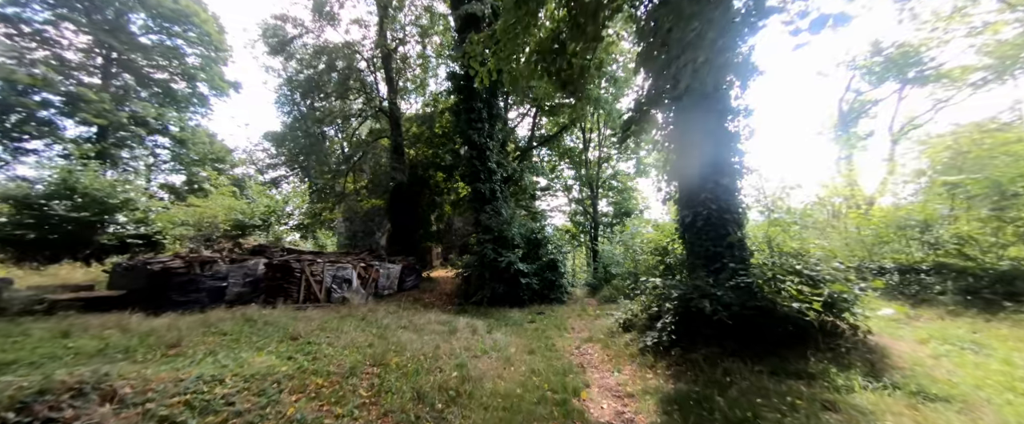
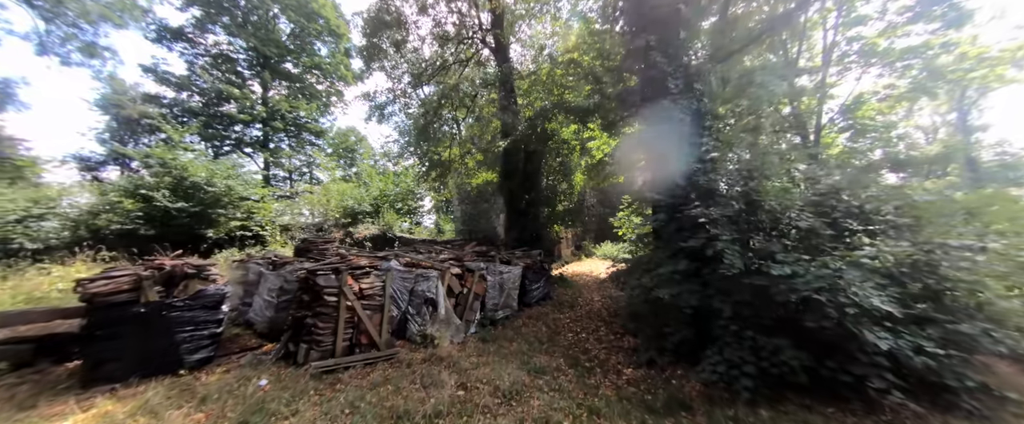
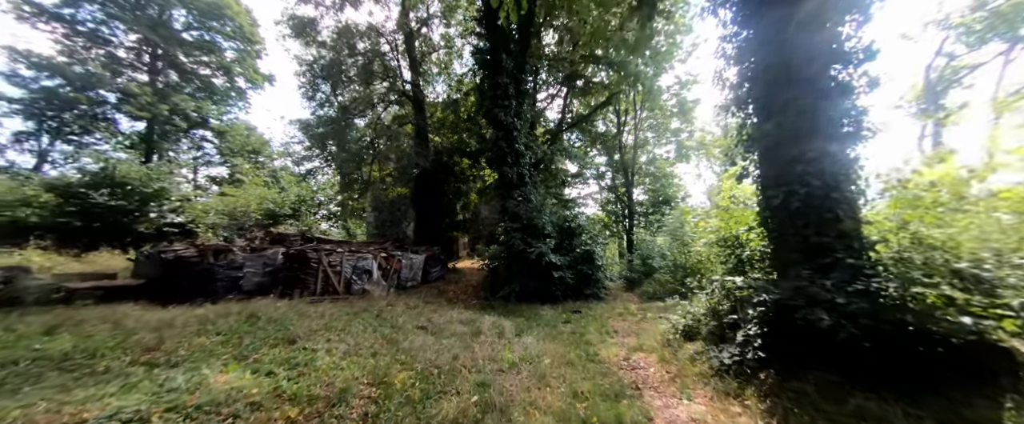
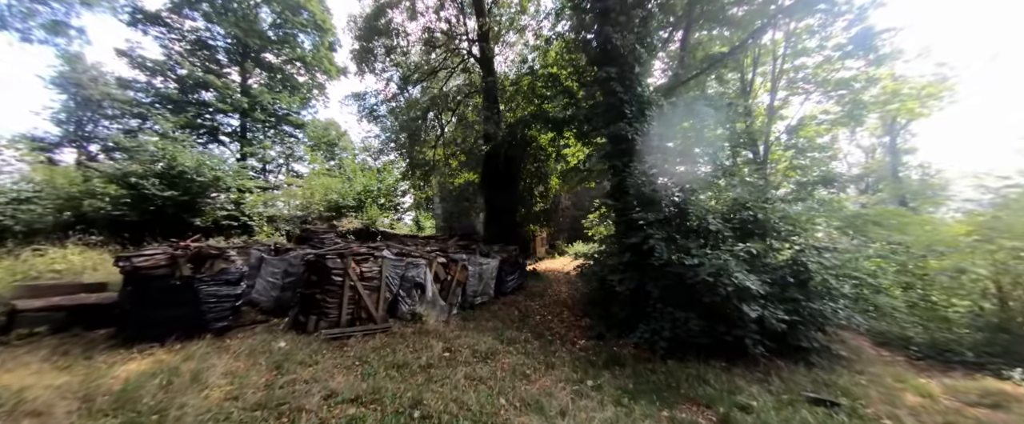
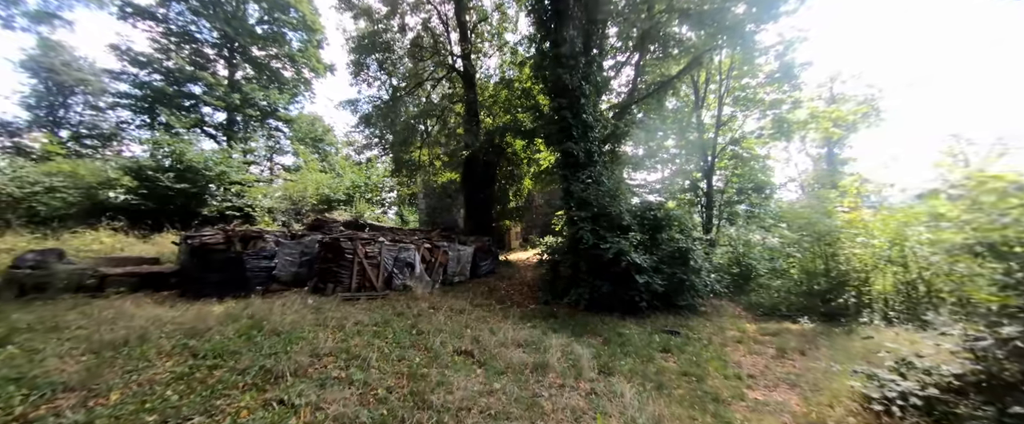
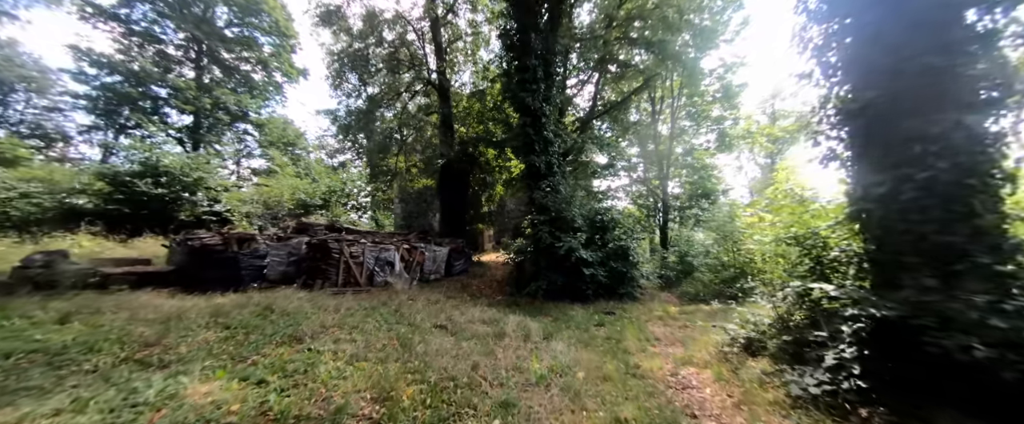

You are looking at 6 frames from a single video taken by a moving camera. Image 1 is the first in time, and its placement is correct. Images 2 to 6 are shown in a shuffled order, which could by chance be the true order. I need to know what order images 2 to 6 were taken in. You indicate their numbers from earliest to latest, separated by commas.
3, 6, 5, 4, 2
